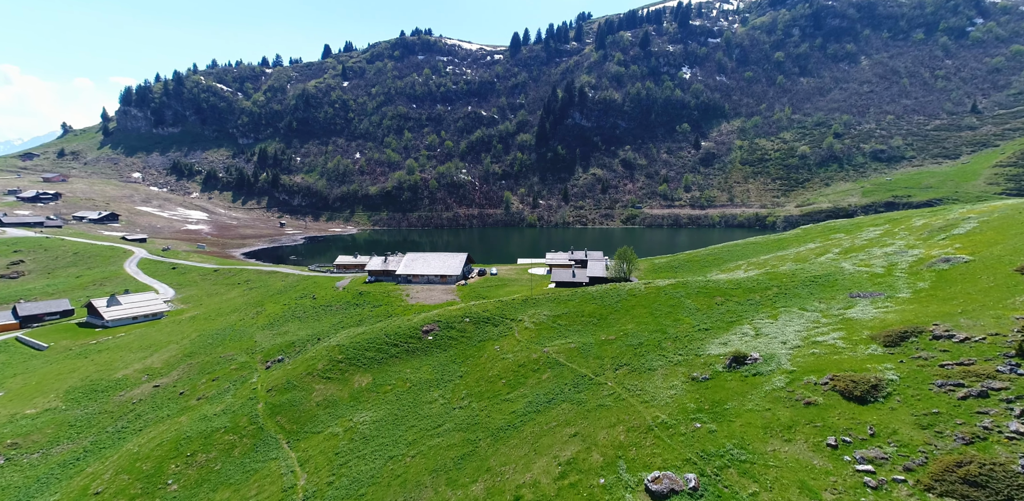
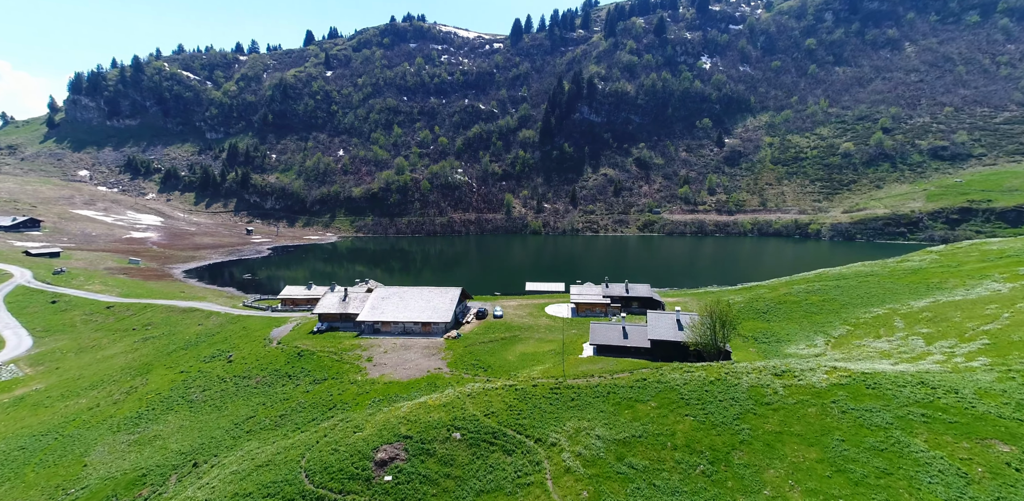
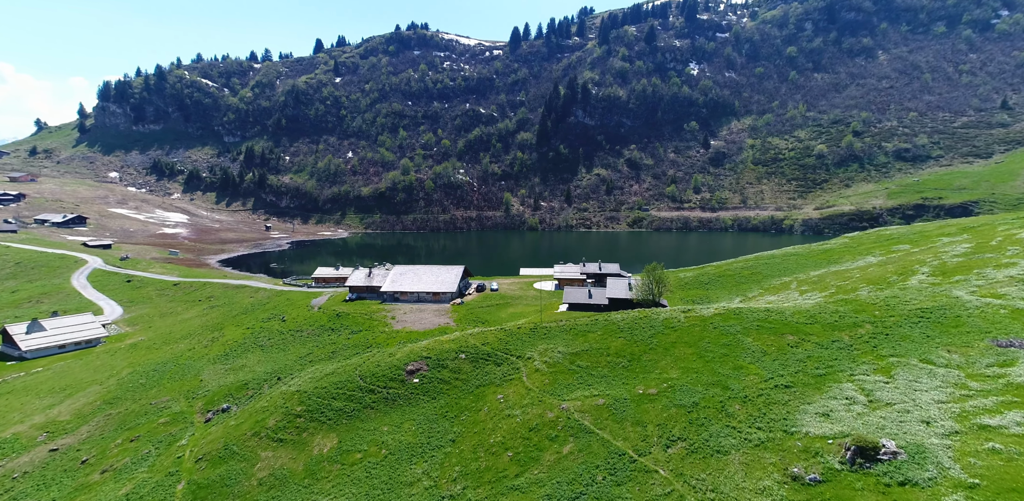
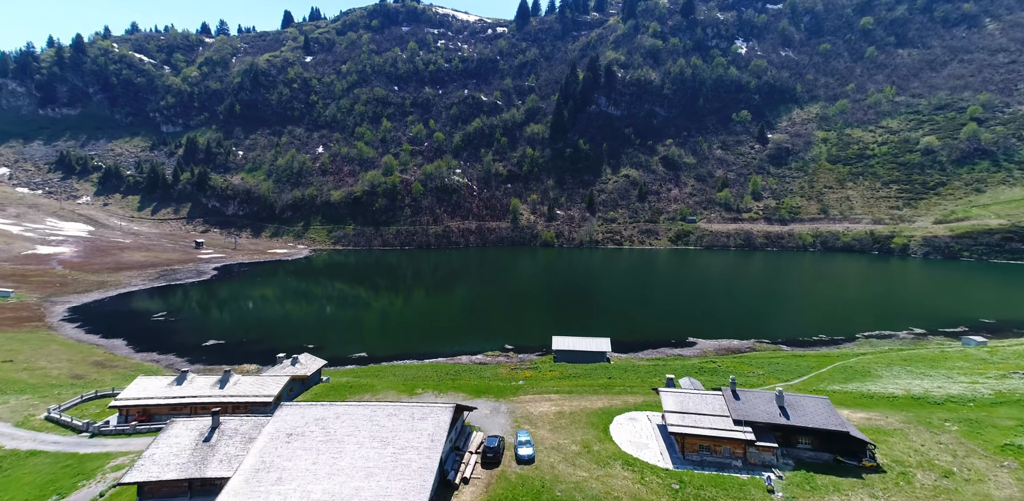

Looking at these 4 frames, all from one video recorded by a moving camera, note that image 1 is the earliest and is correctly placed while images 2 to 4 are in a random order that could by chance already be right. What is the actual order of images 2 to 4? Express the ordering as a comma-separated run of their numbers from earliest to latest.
3, 2, 4
